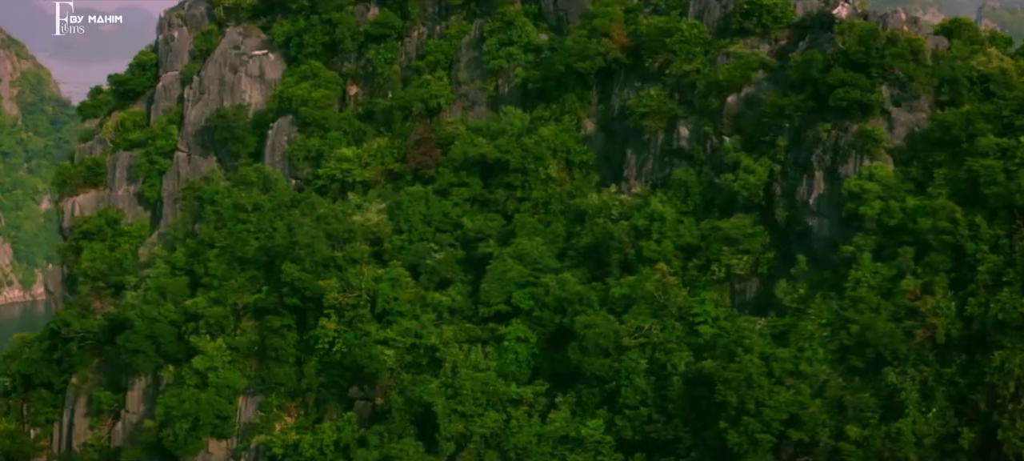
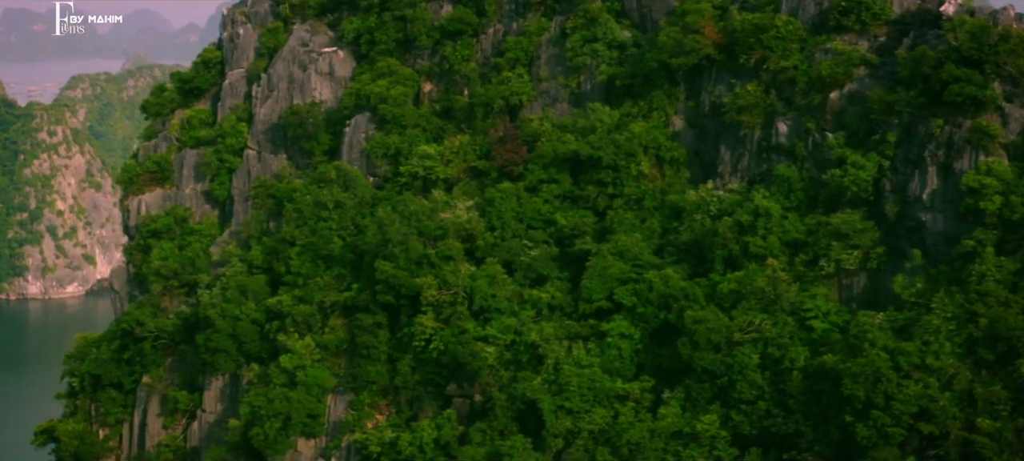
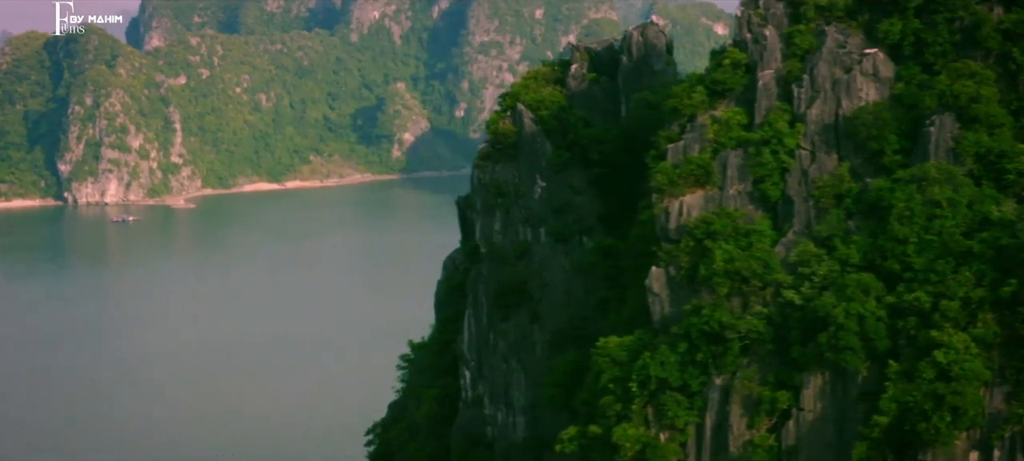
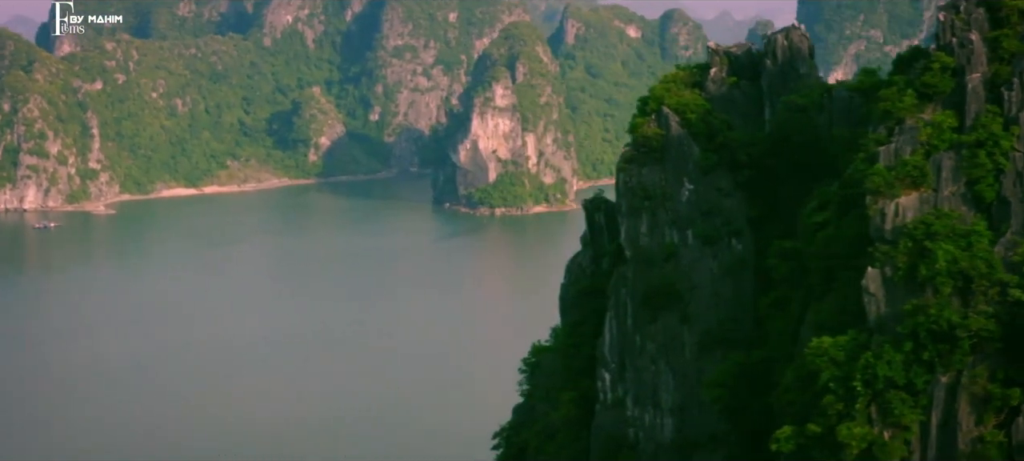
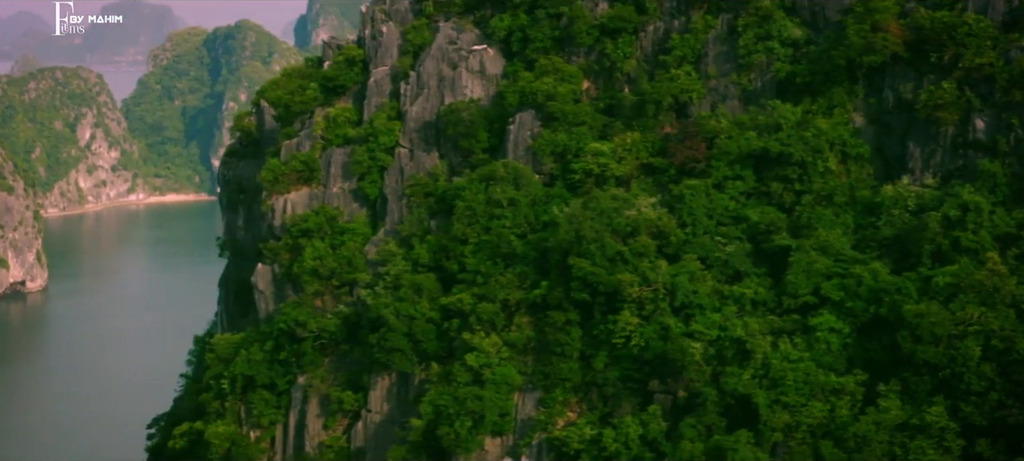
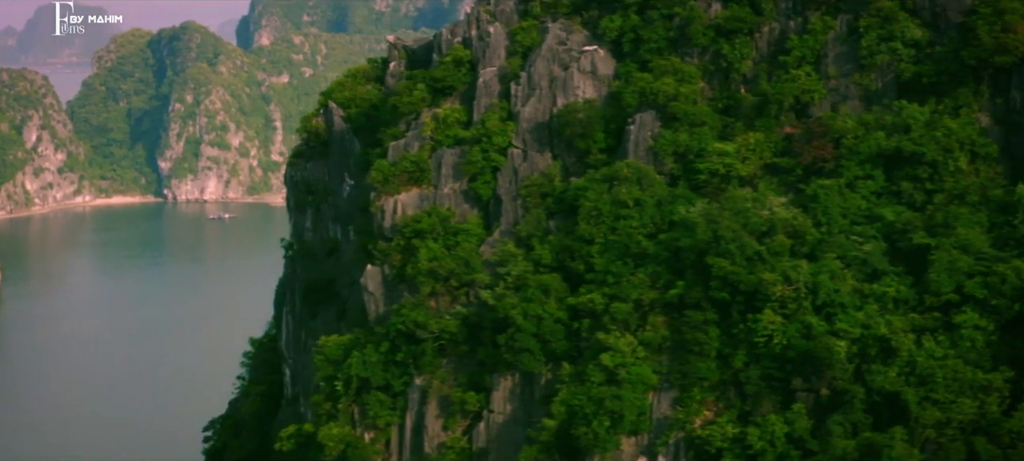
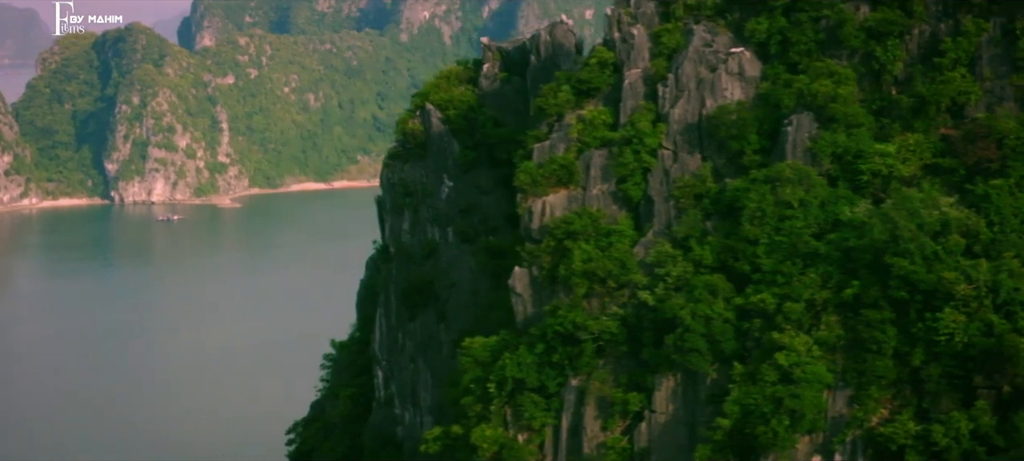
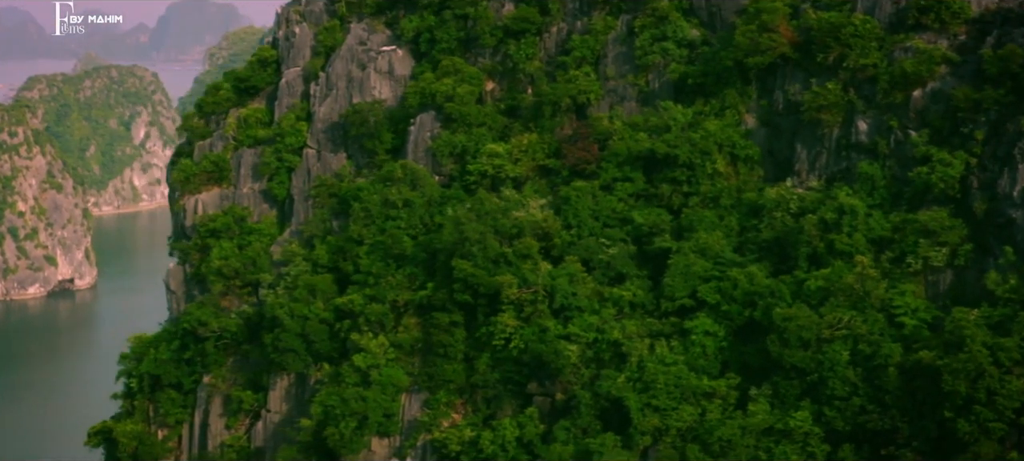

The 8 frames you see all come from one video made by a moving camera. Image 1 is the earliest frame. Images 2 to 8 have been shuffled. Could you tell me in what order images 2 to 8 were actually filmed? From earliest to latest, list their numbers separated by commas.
2, 8, 5, 6, 7, 3, 4
